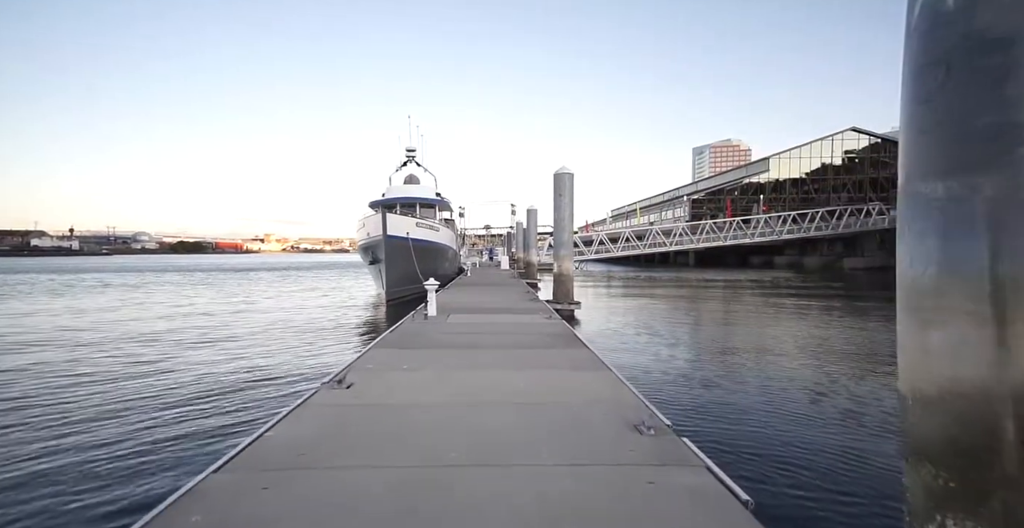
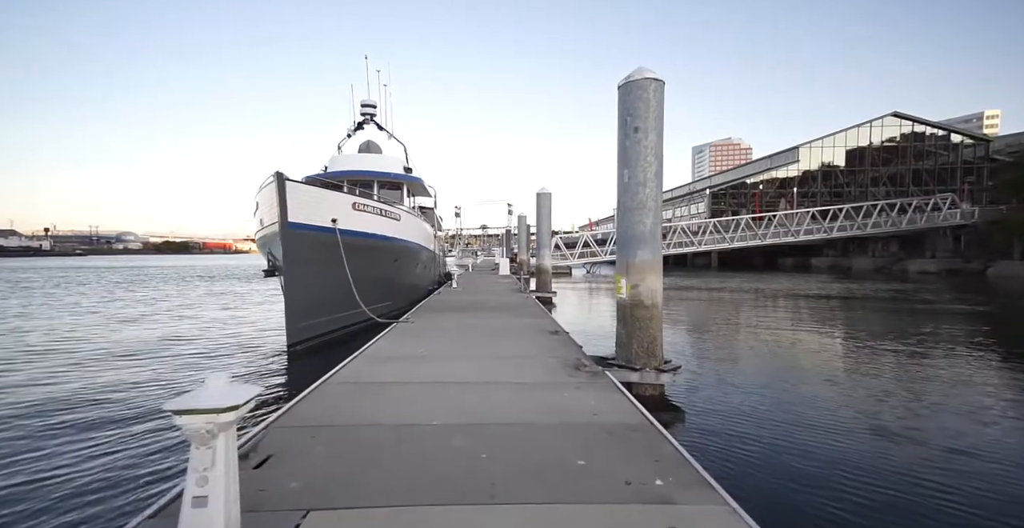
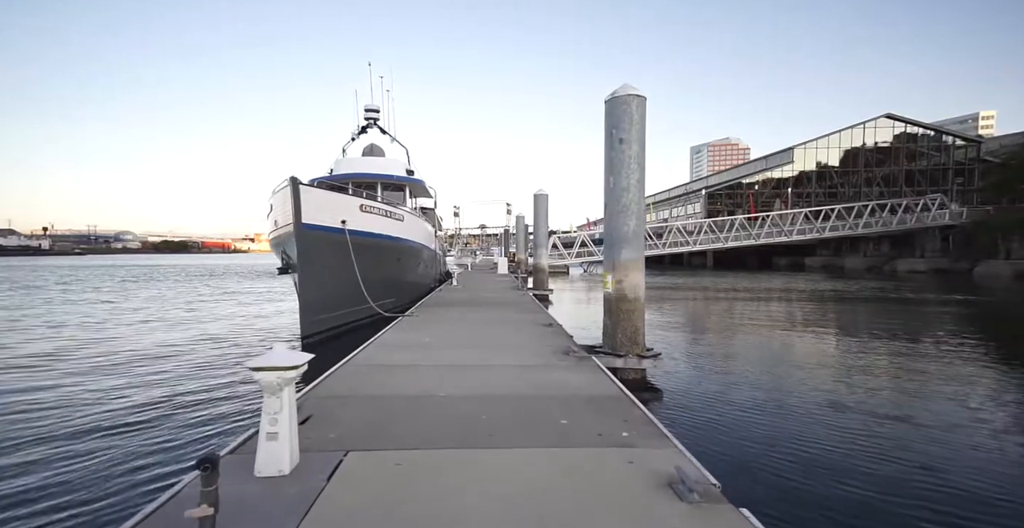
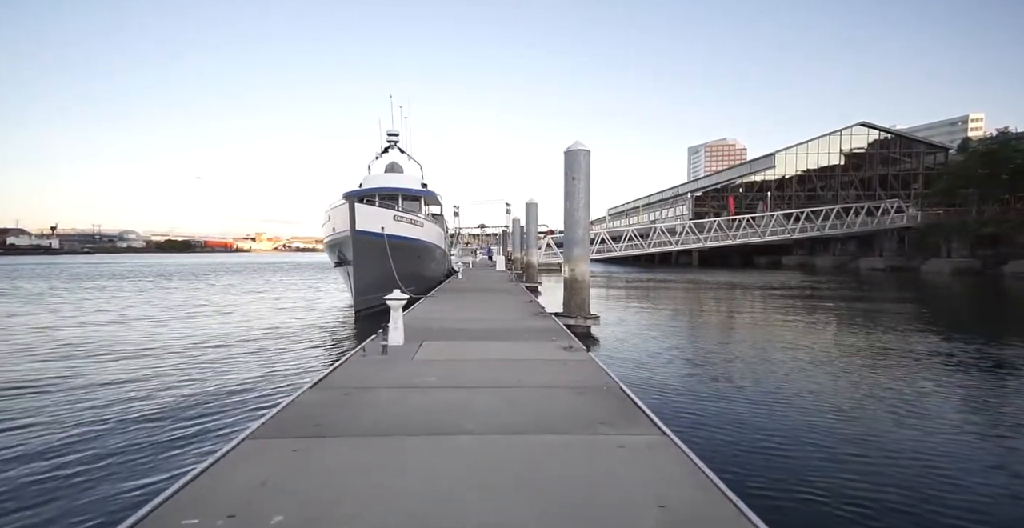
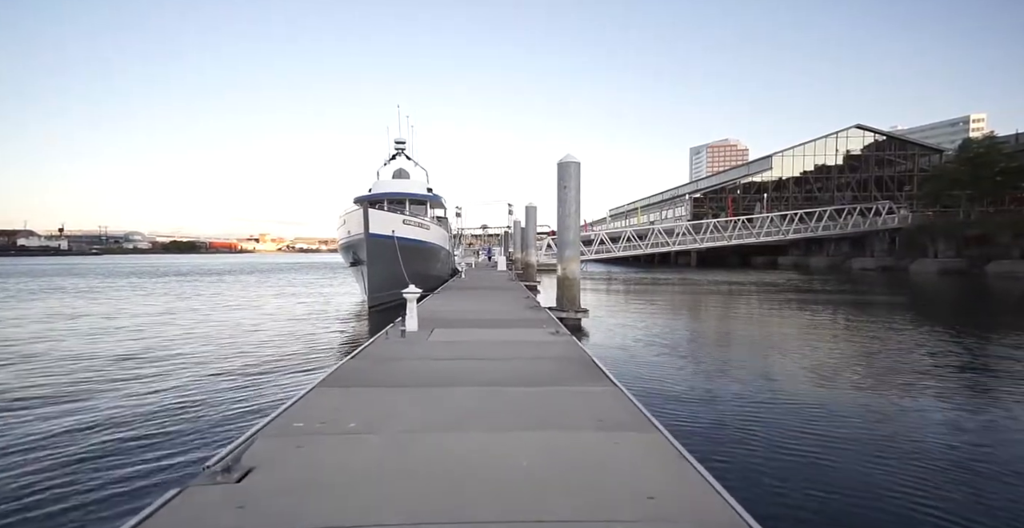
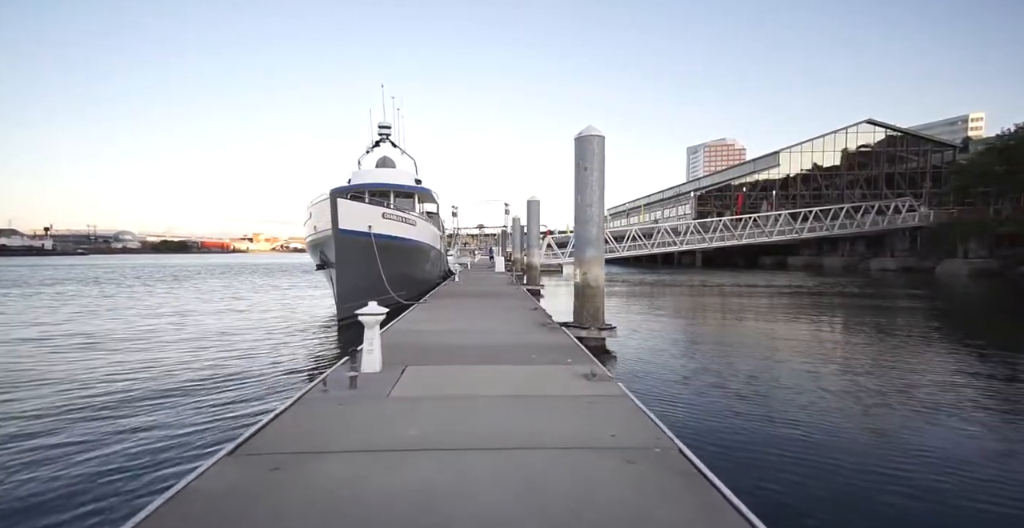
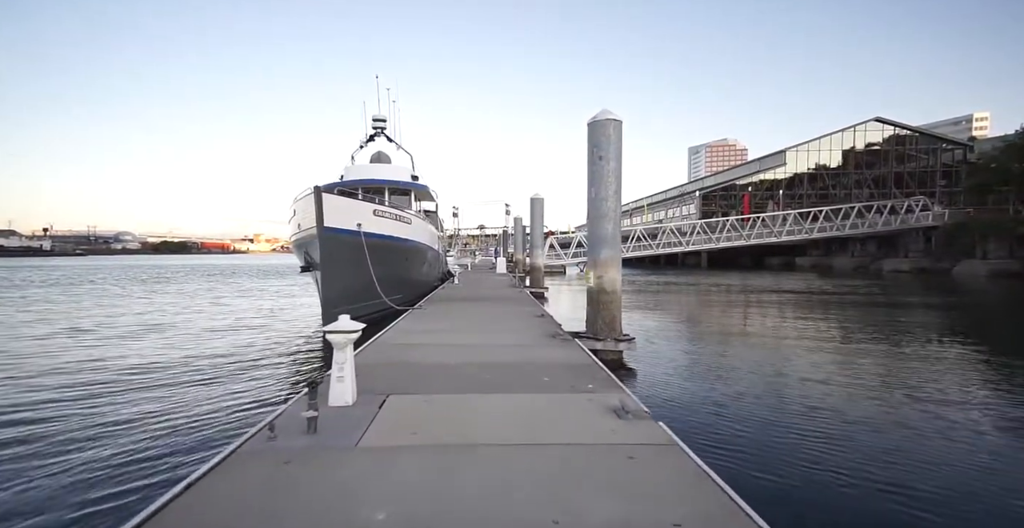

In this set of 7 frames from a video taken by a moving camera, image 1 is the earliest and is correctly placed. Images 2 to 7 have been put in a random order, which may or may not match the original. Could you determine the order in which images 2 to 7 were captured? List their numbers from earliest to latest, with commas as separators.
5, 4, 6, 7, 3, 2
